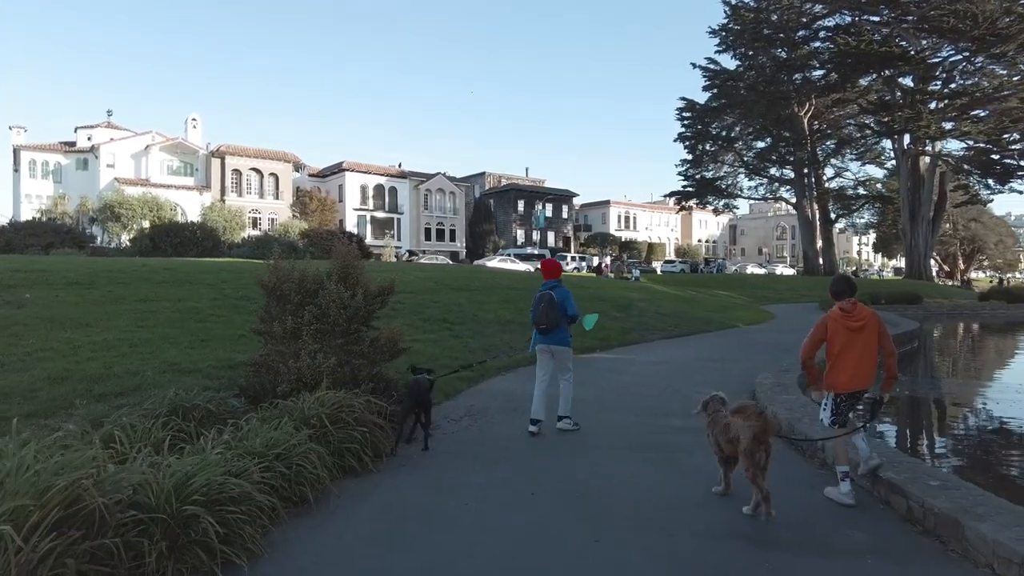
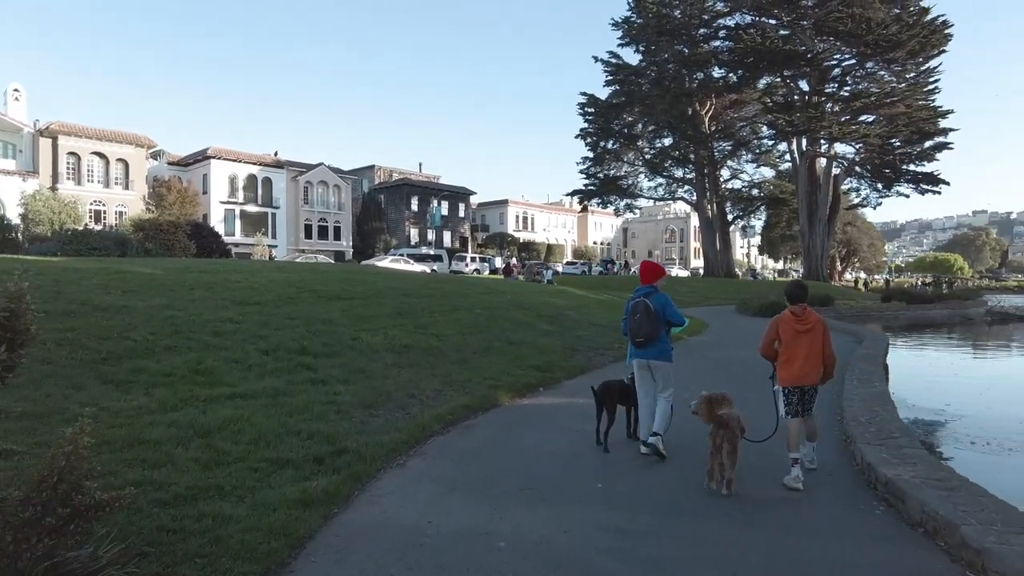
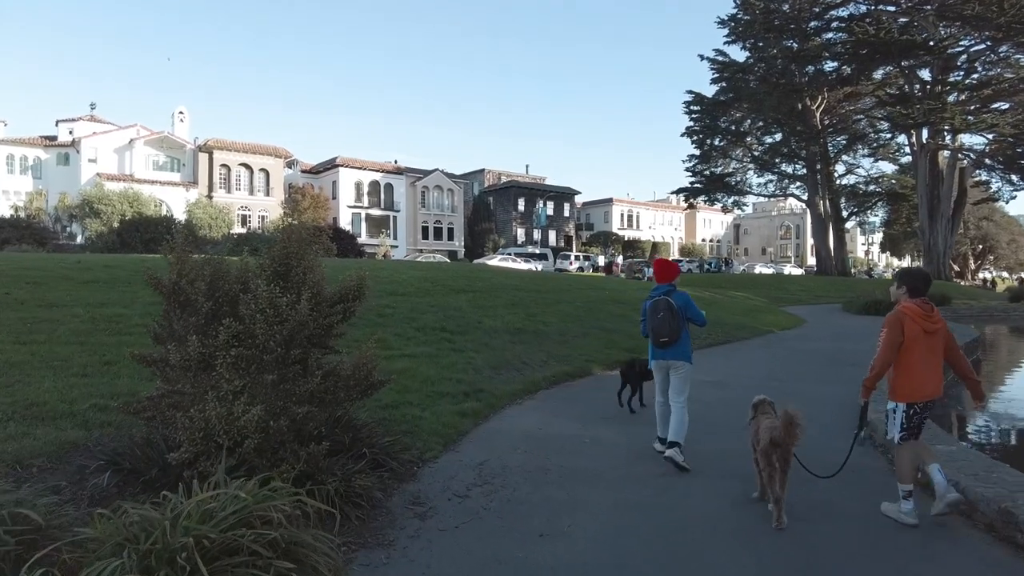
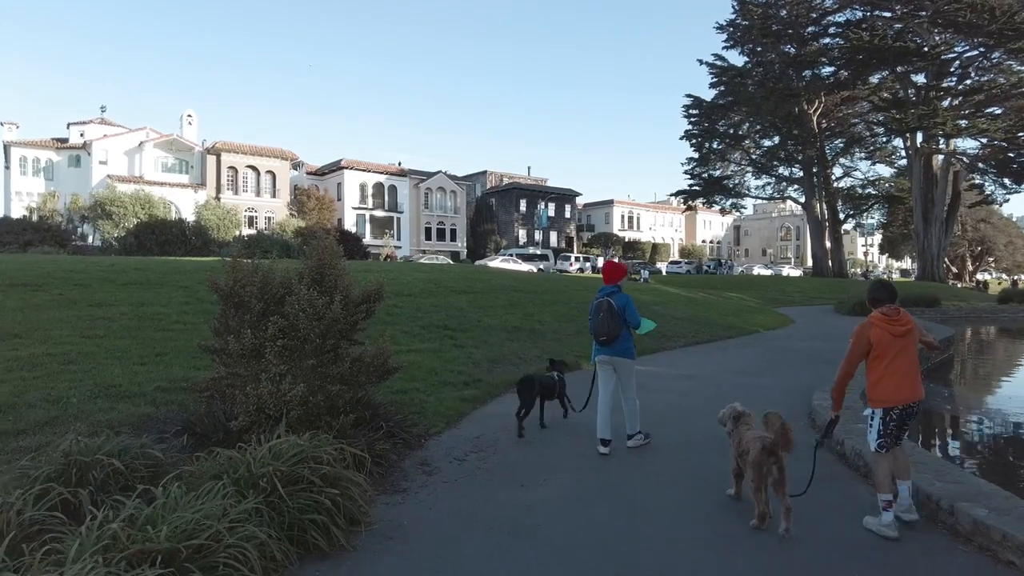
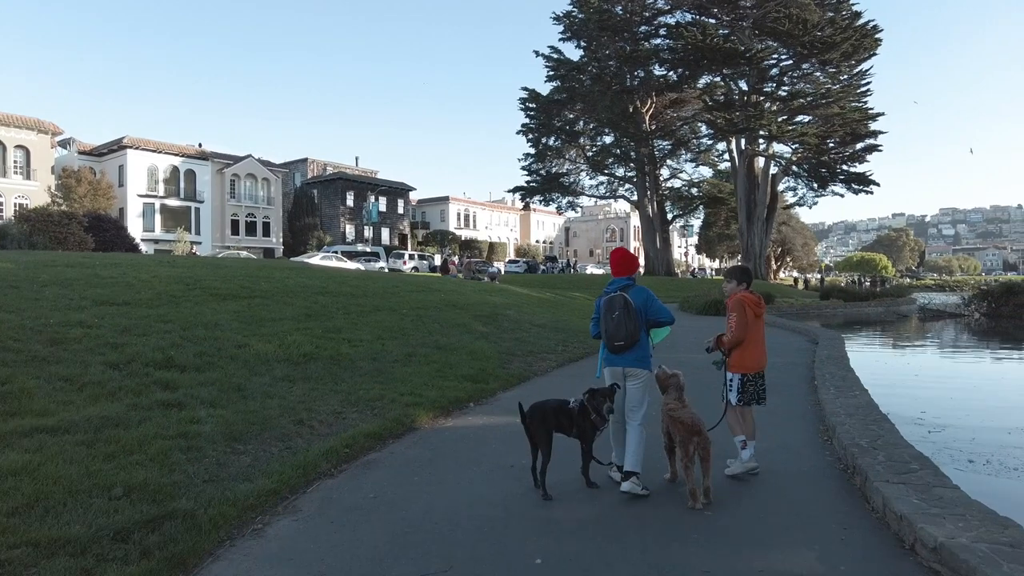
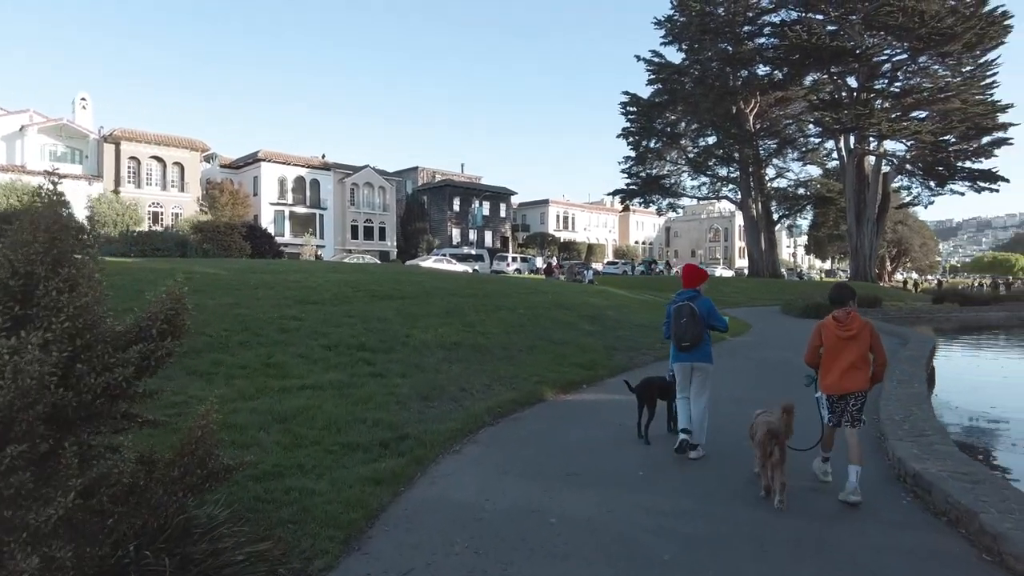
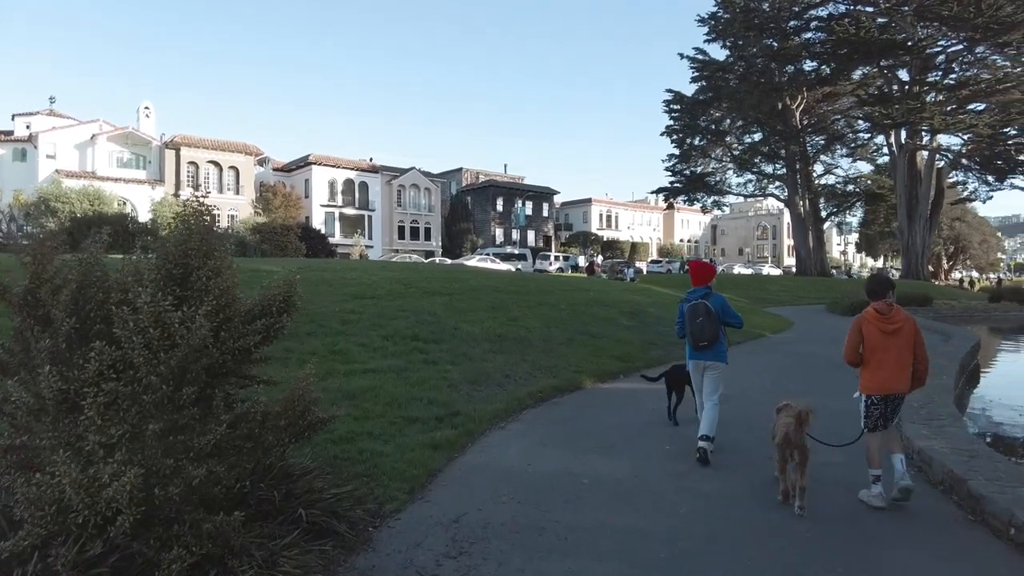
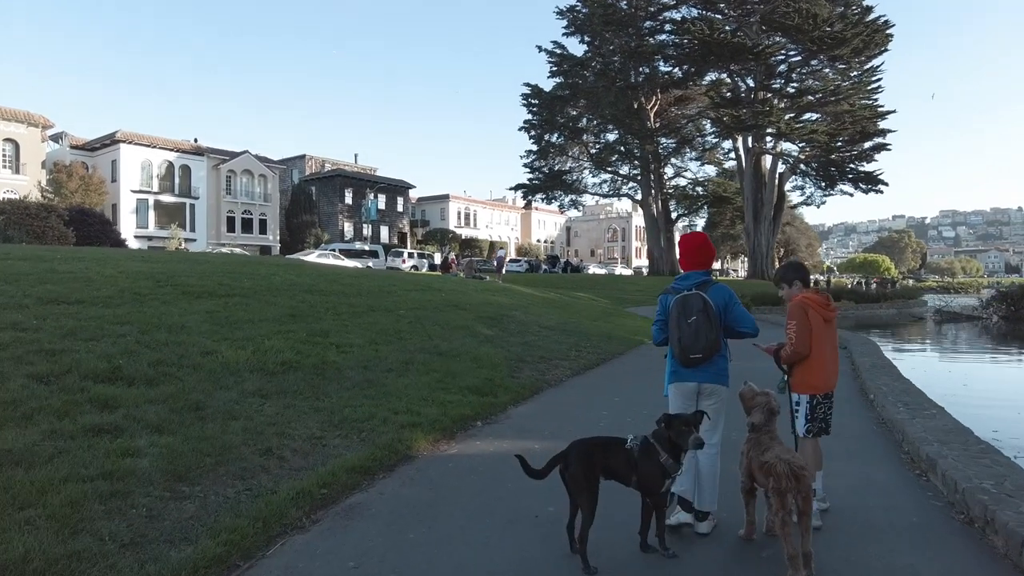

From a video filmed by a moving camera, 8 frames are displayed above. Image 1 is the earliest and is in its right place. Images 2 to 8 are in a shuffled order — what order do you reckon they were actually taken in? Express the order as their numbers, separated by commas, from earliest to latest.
4, 3, 7, 6, 2, 5, 8
